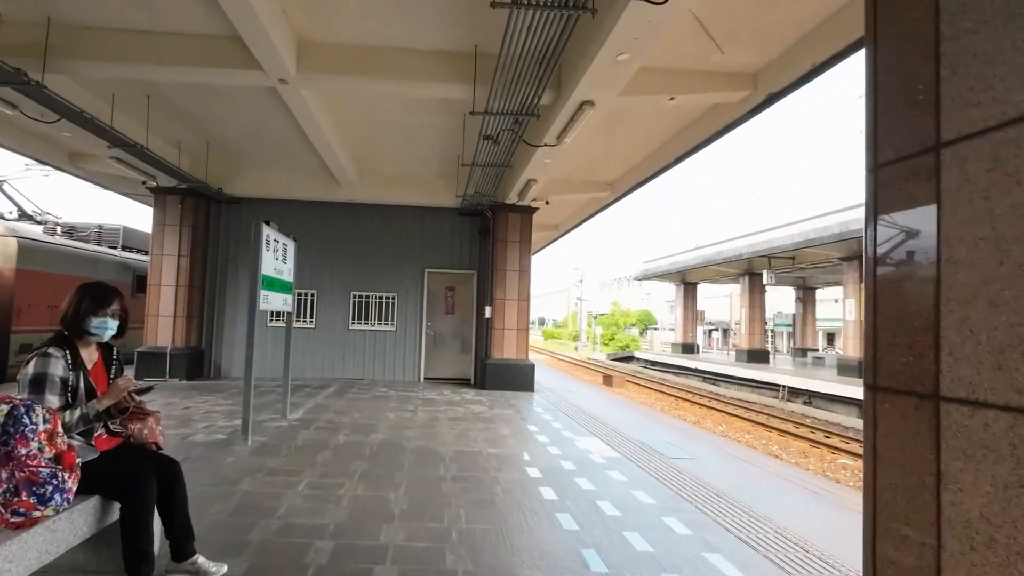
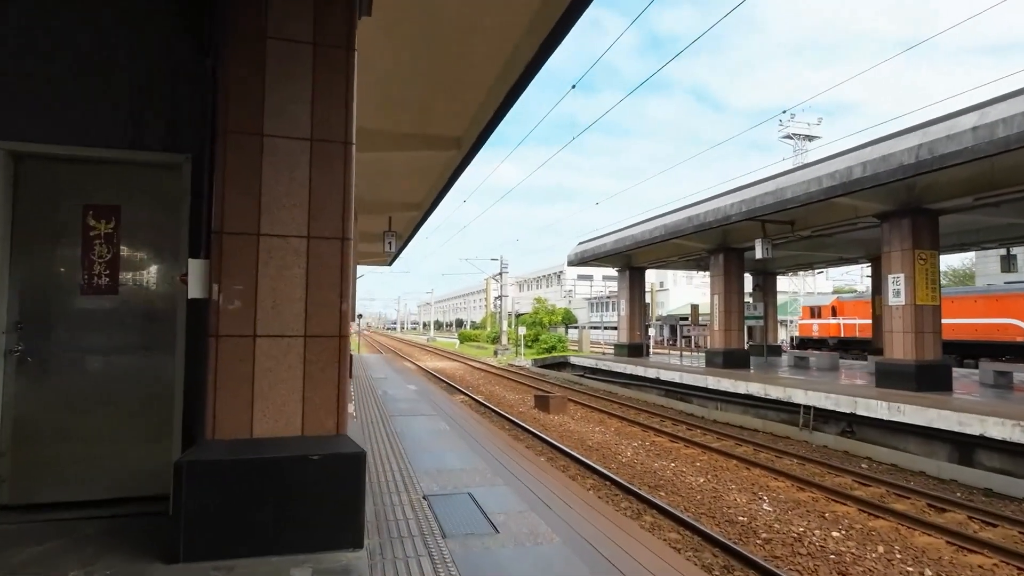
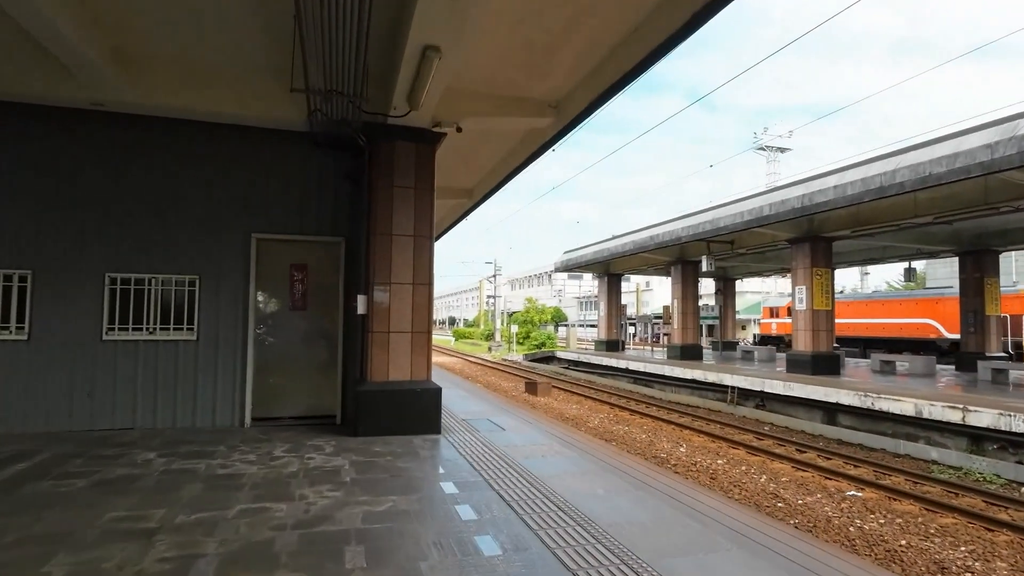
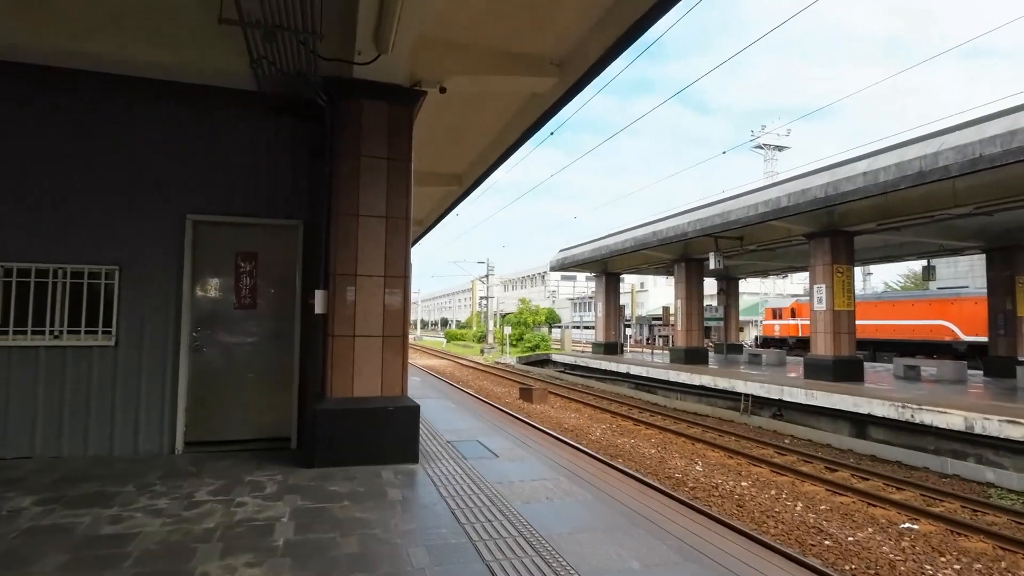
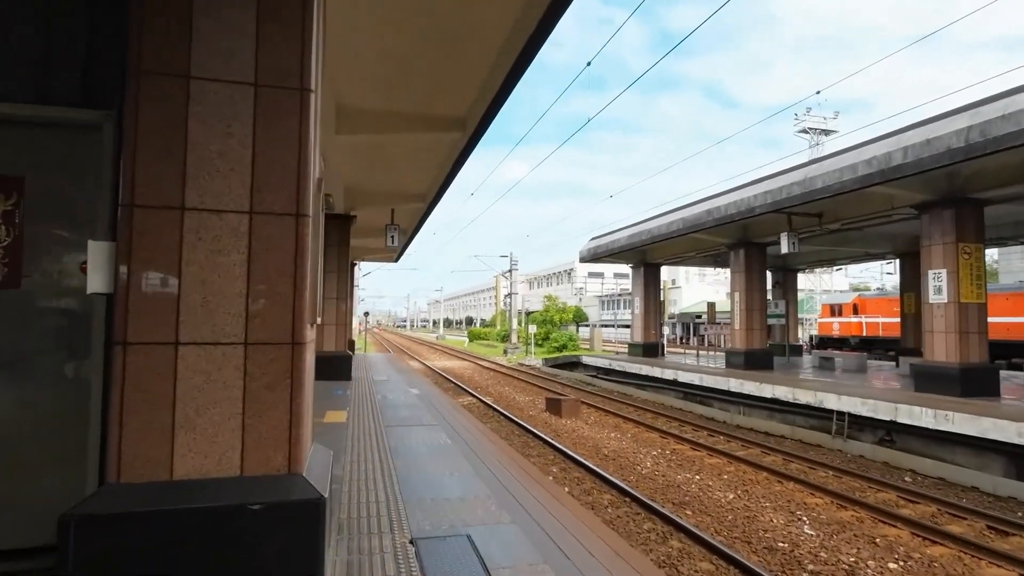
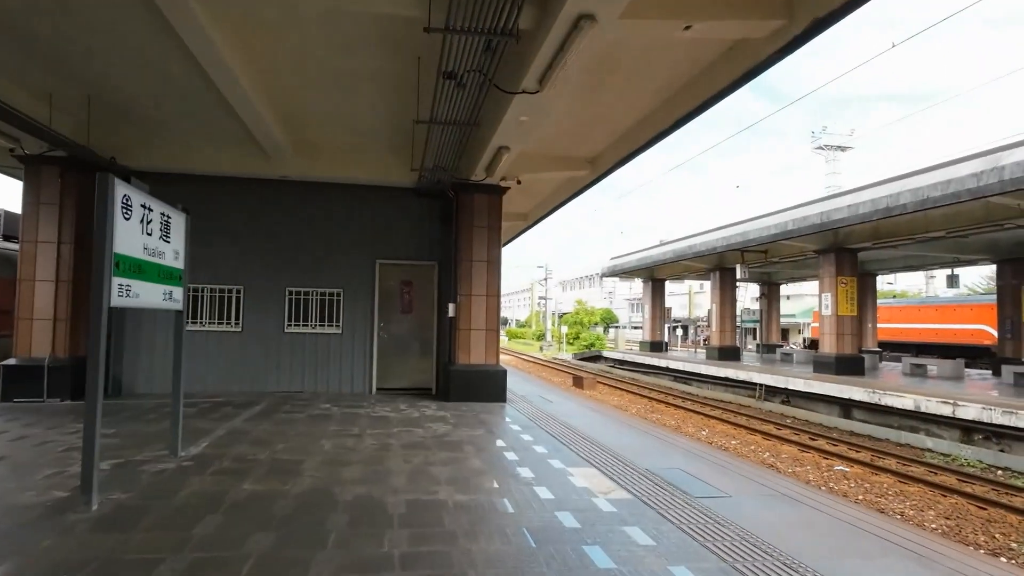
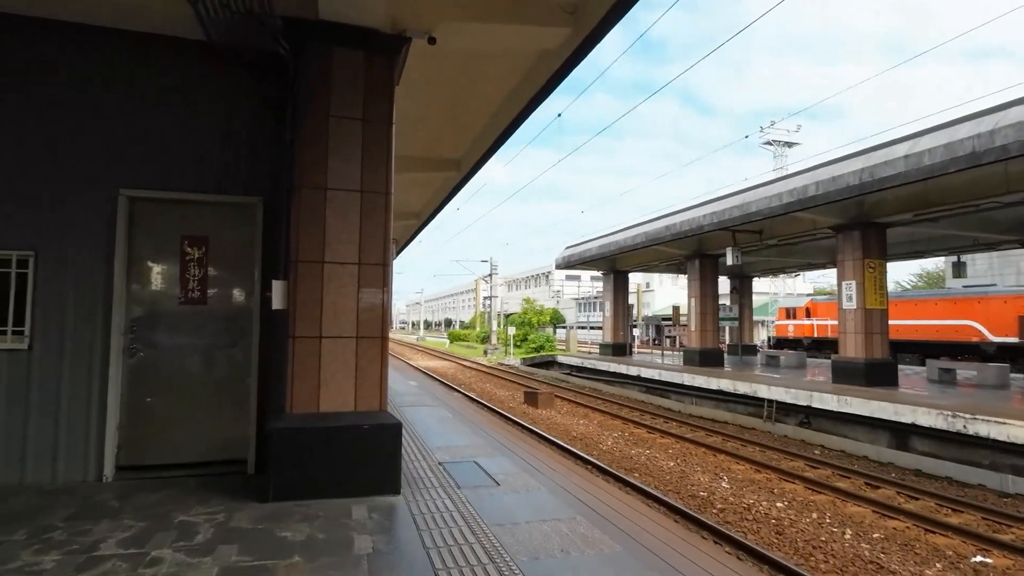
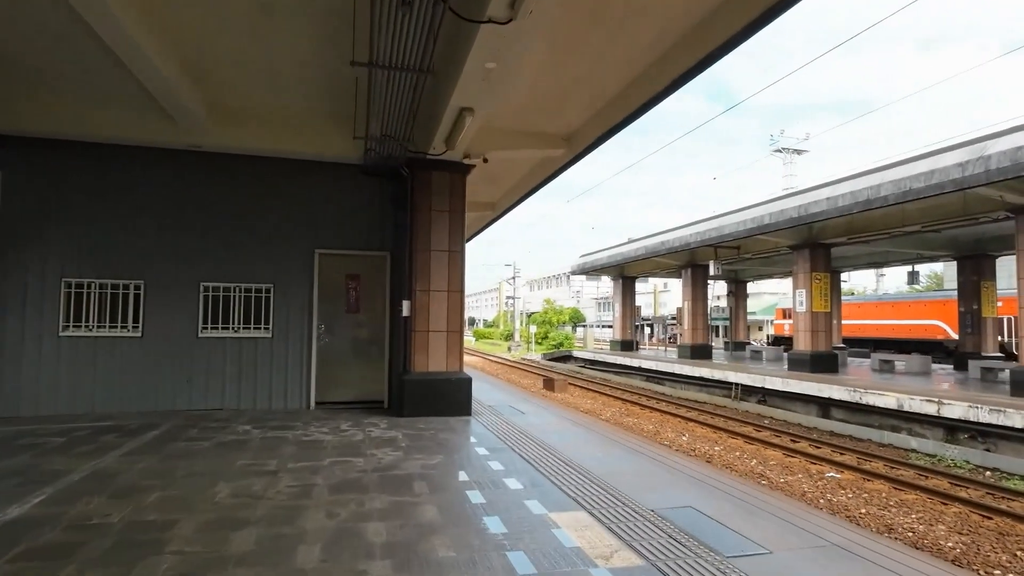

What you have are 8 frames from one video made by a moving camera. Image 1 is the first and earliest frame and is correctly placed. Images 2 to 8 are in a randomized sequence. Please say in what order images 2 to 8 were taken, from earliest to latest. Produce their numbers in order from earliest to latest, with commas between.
6, 8, 3, 4, 7, 2, 5
